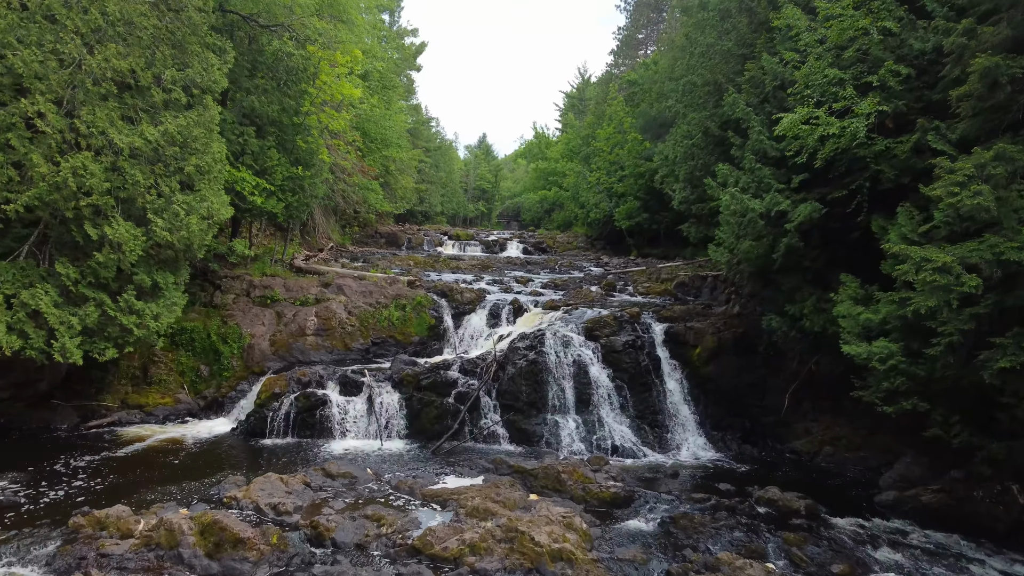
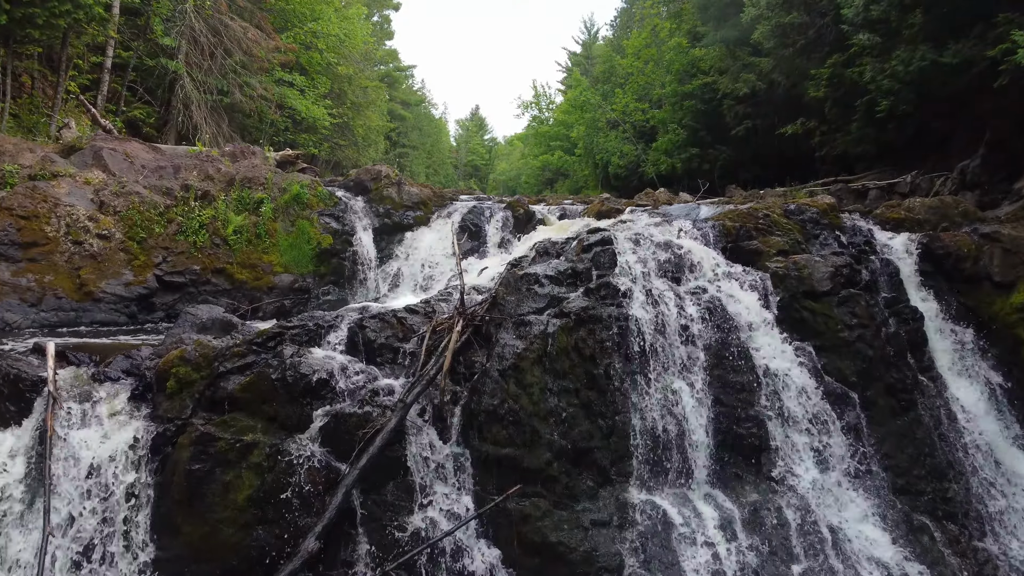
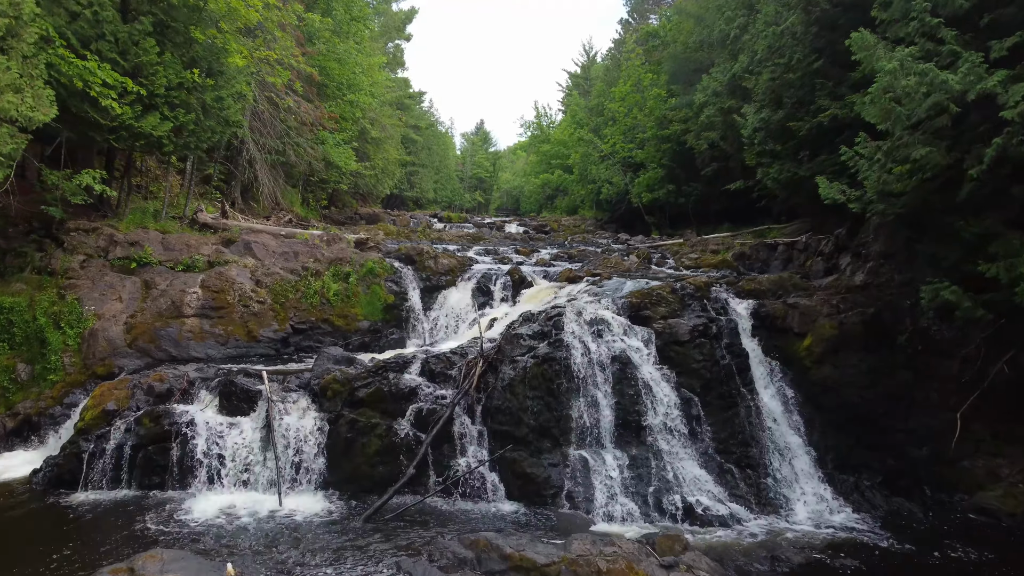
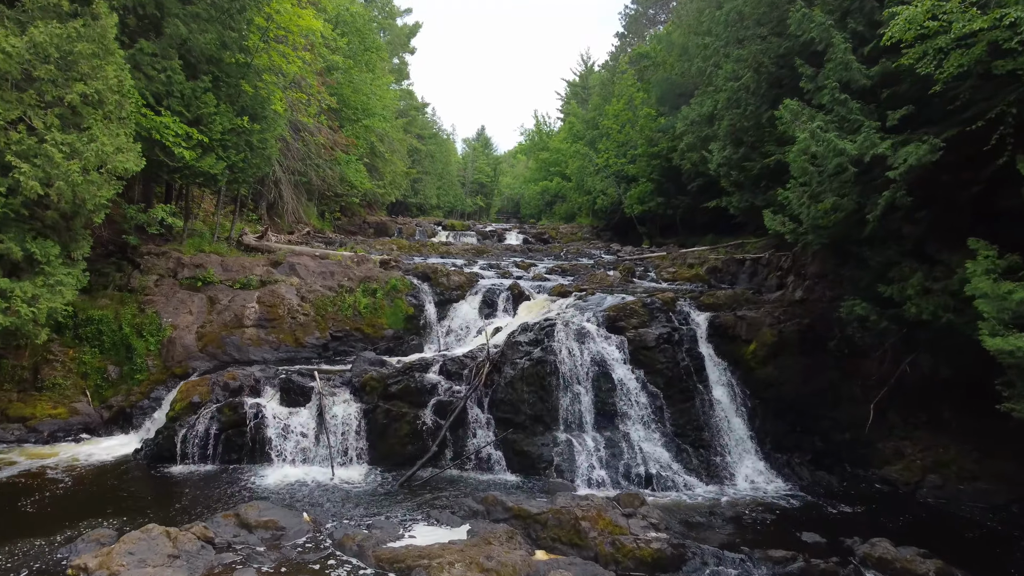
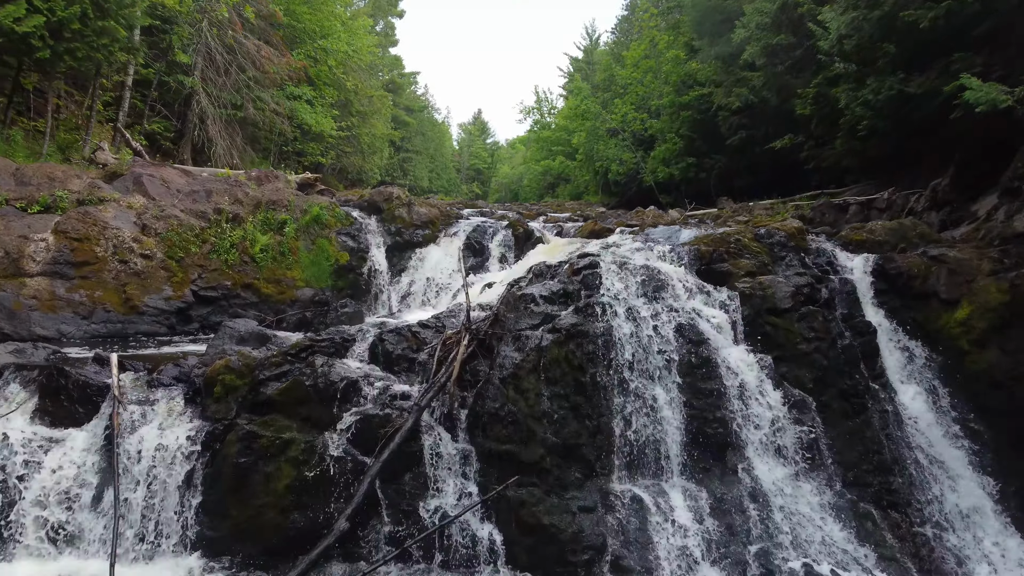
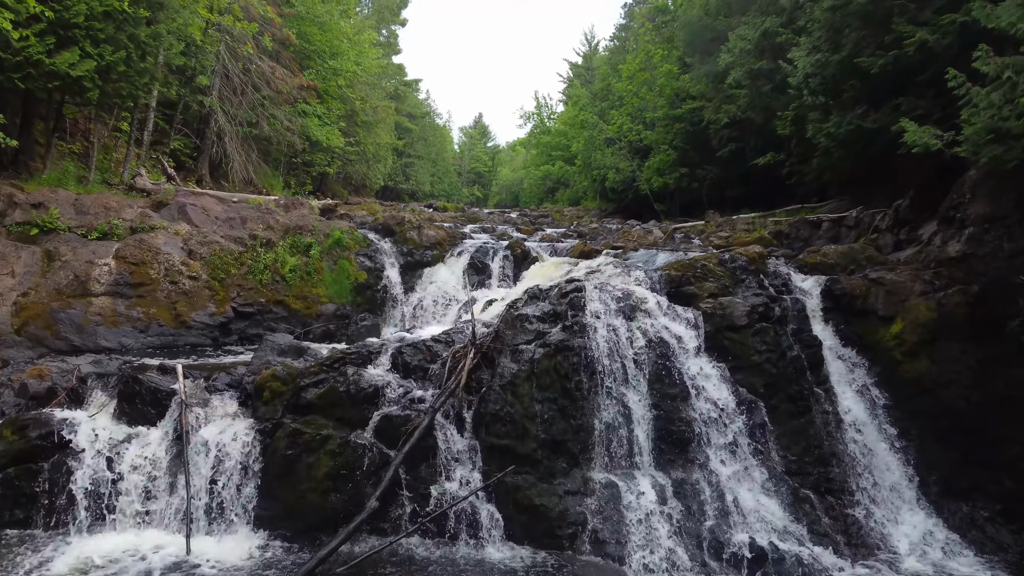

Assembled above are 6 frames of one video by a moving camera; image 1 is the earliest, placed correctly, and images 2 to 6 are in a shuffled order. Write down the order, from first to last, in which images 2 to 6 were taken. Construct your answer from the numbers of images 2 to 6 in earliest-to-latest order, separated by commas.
4, 3, 6, 5, 2
